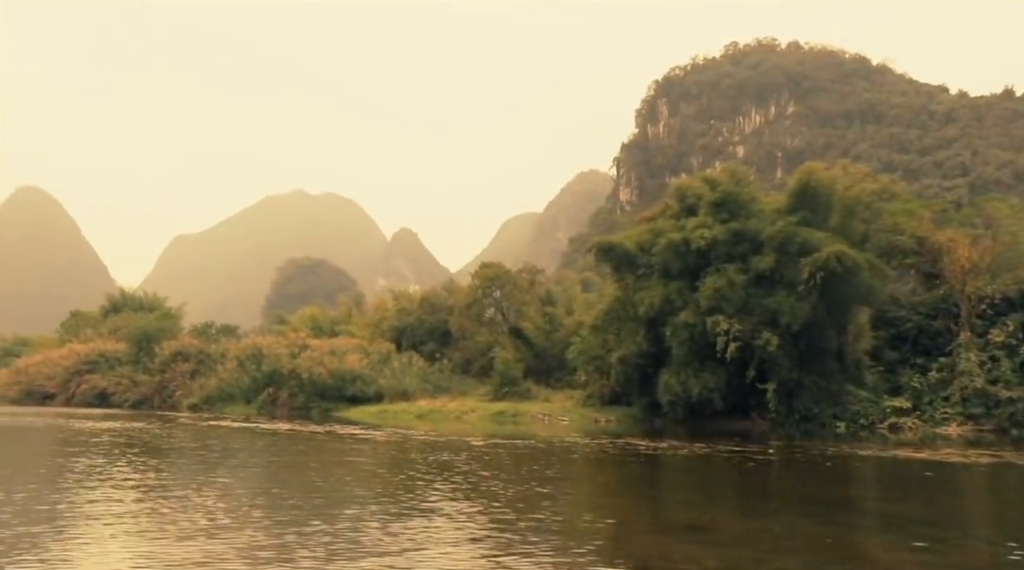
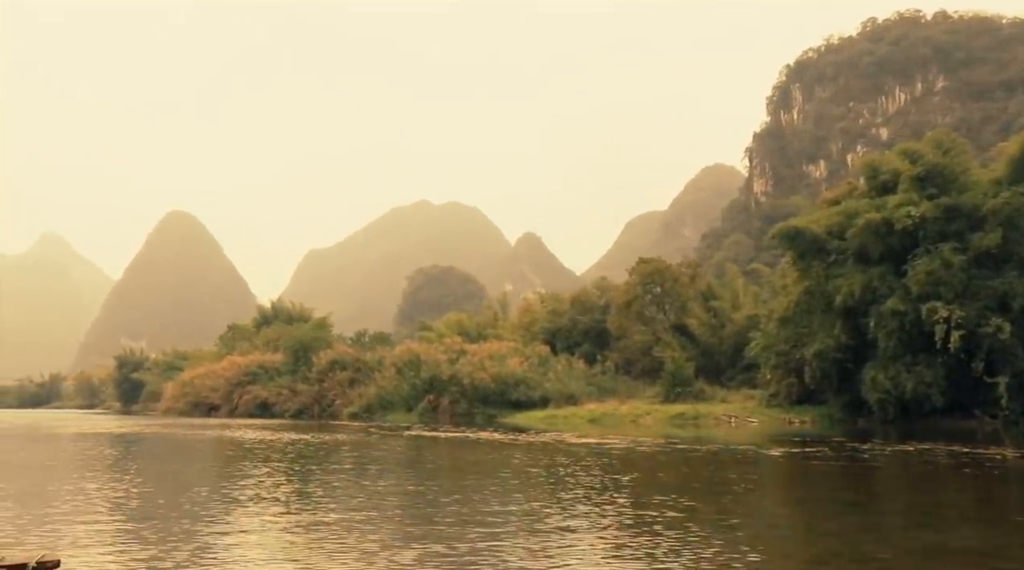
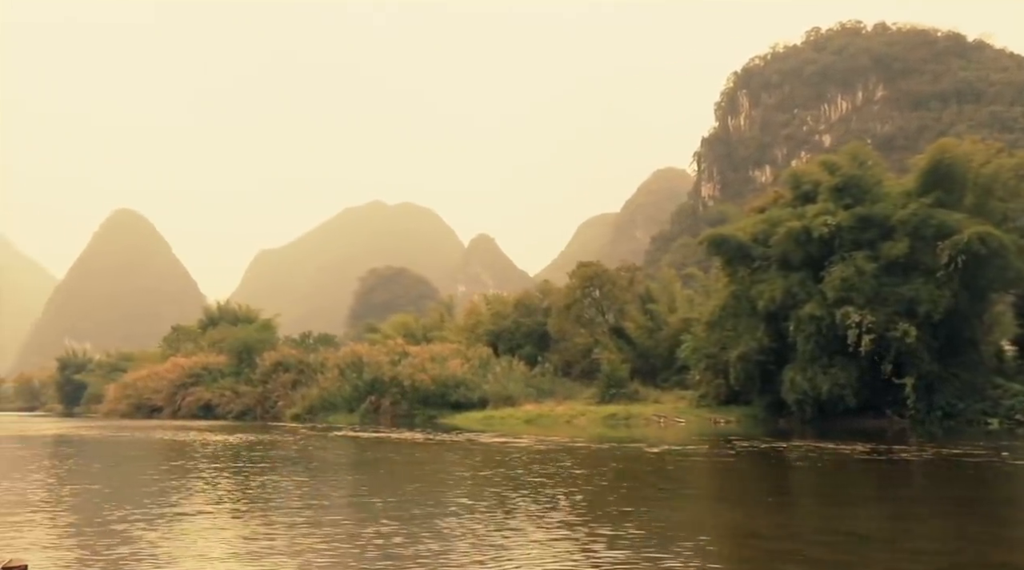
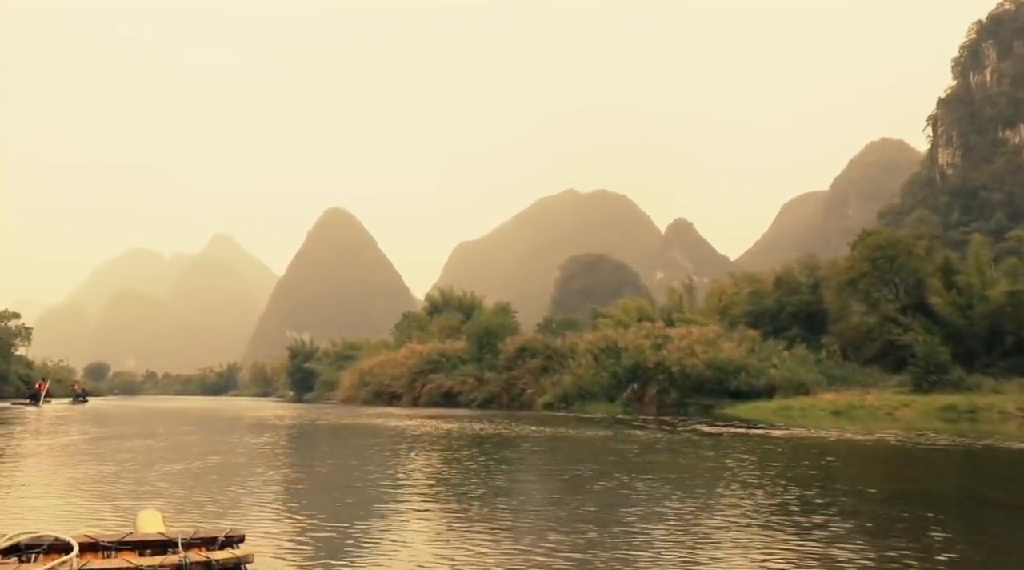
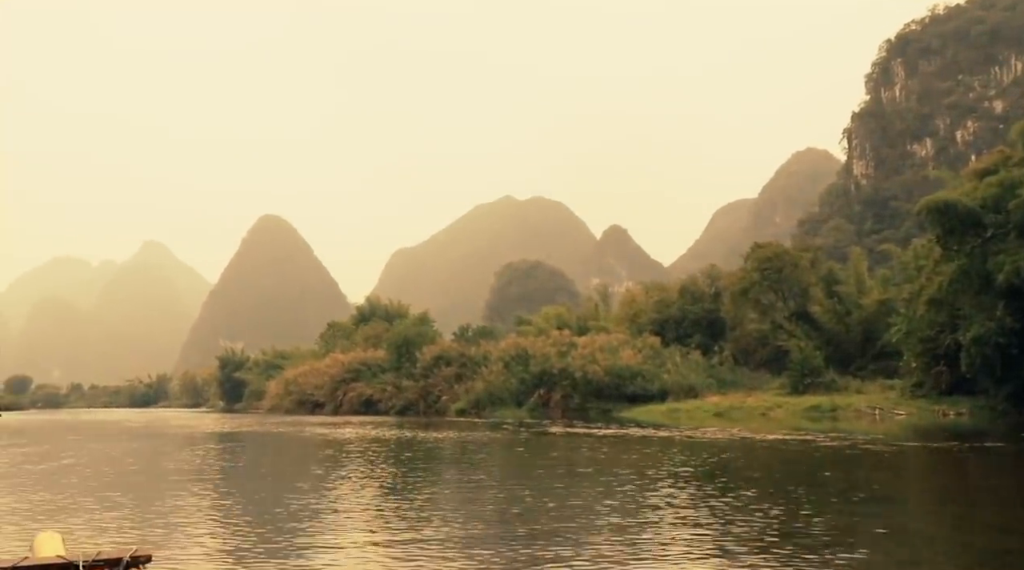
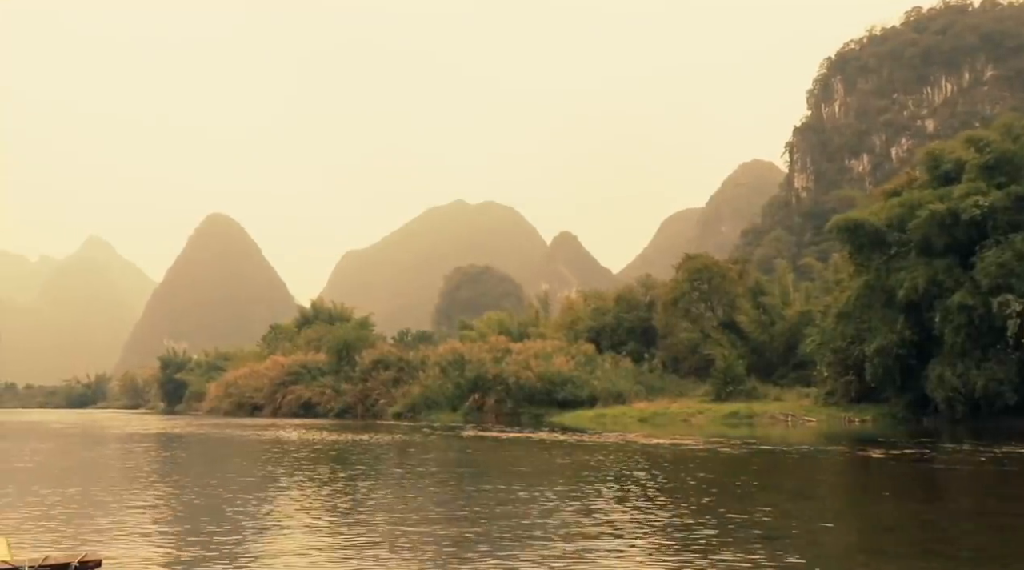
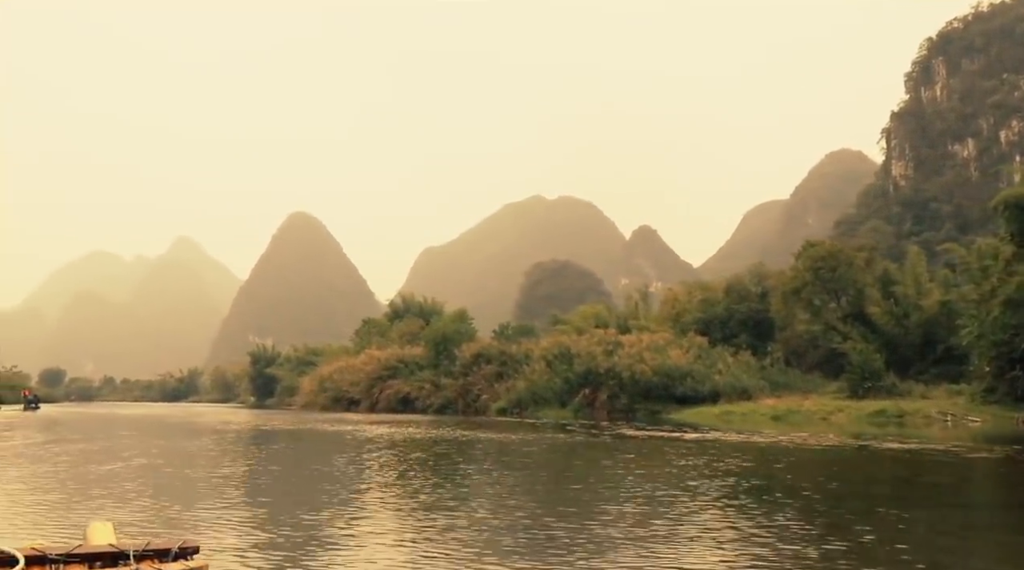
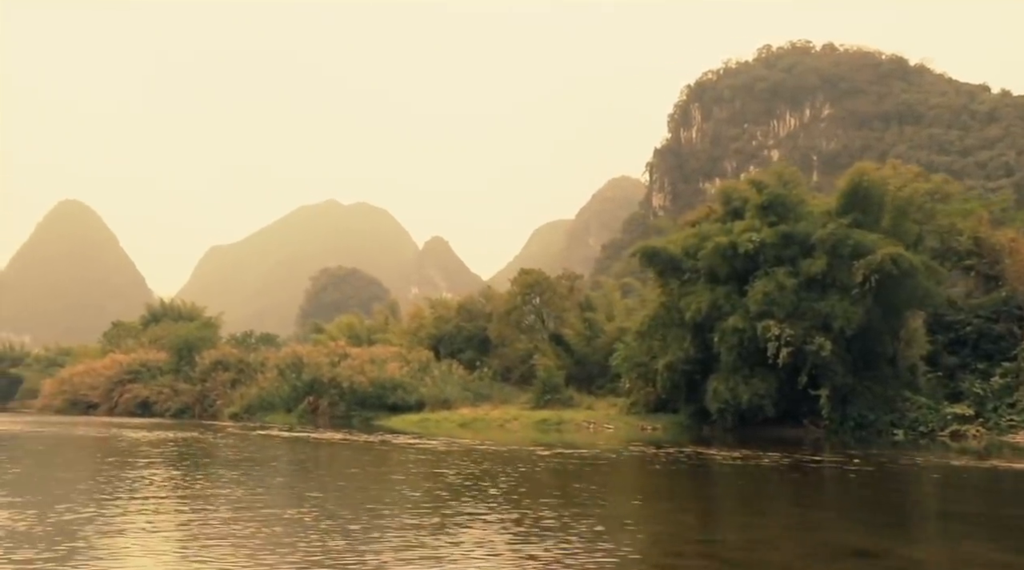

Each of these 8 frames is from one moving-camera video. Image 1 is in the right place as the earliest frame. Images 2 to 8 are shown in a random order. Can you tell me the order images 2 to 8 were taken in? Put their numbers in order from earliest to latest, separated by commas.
8, 3, 2, 6, 5, 7, 4
